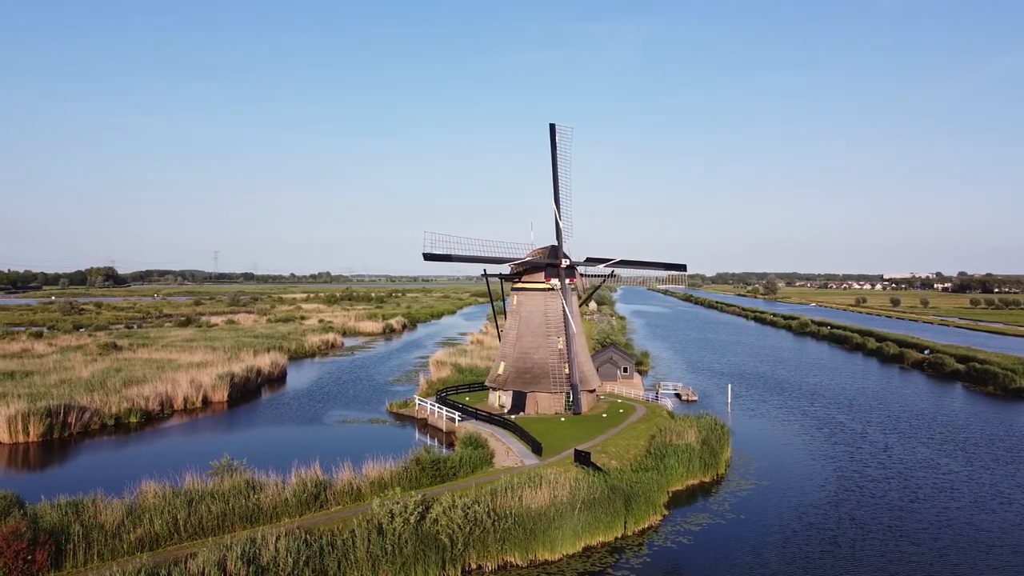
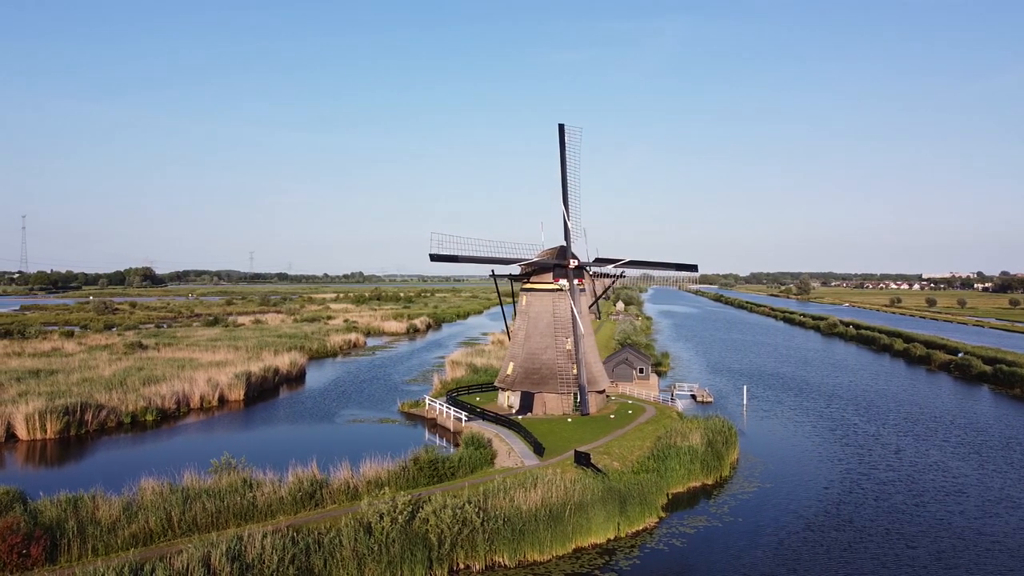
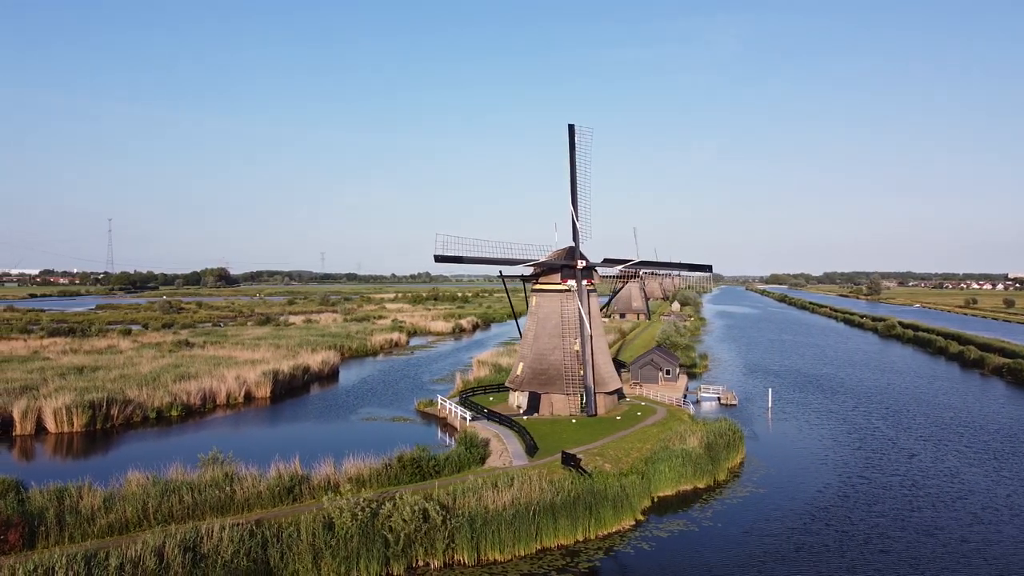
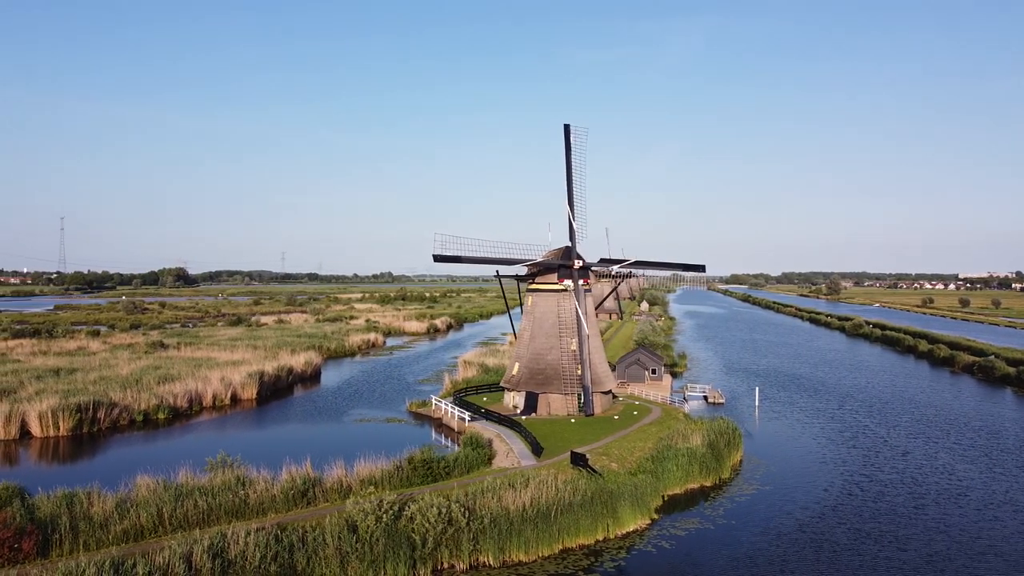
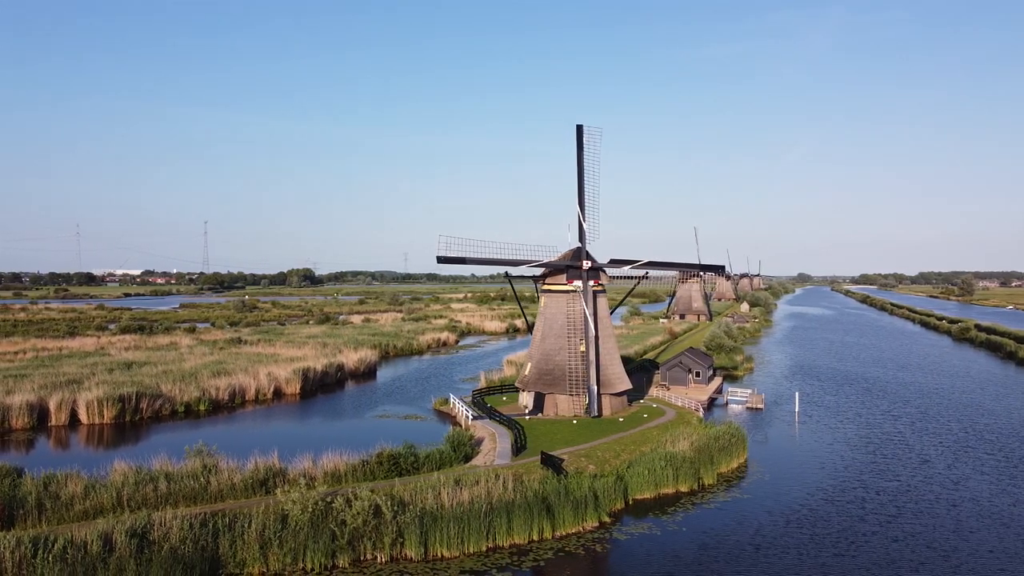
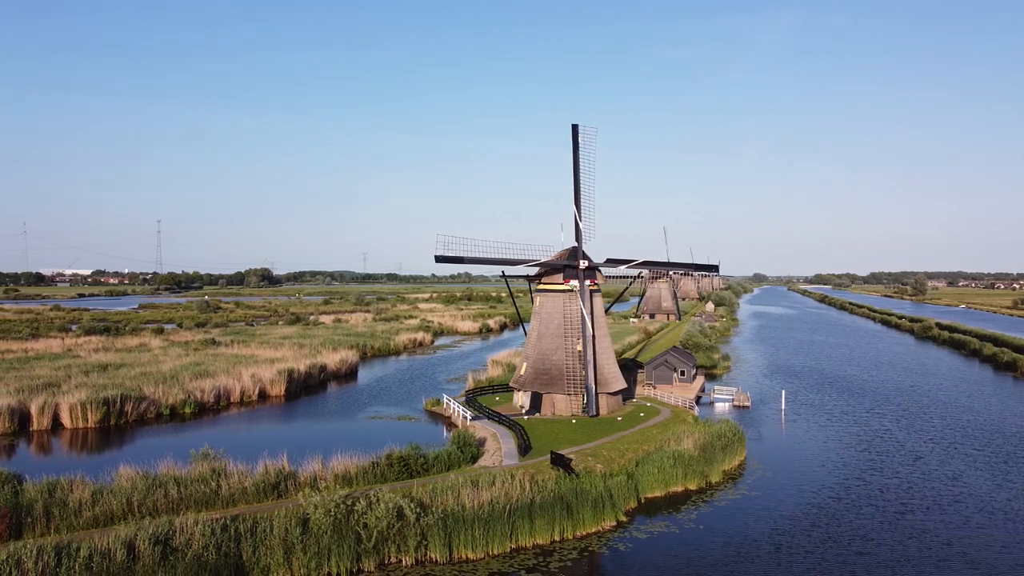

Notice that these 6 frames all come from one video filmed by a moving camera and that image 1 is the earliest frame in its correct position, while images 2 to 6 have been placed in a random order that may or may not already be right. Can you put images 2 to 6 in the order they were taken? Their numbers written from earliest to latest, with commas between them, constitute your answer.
2, 4, 3, 6, 5
